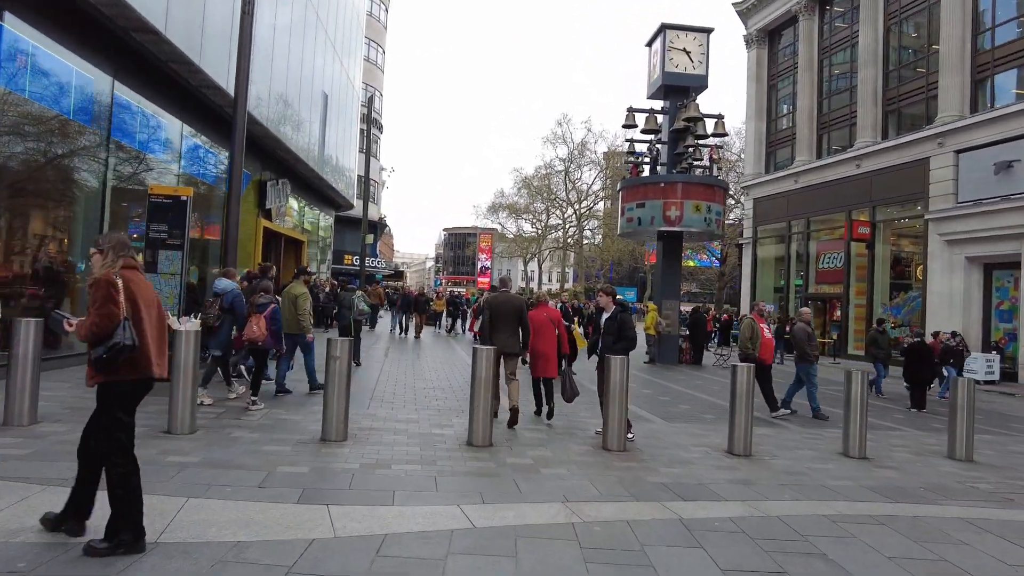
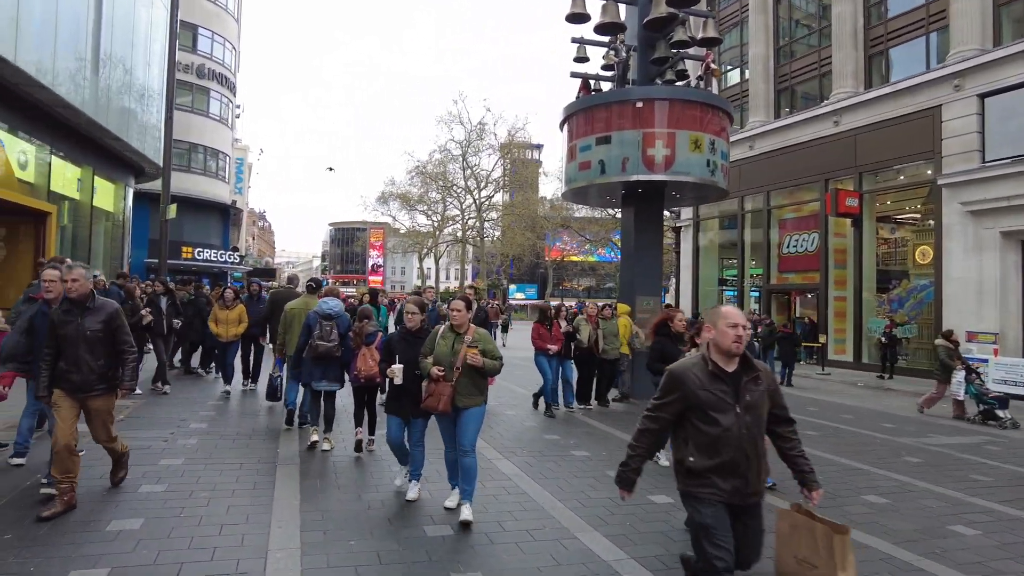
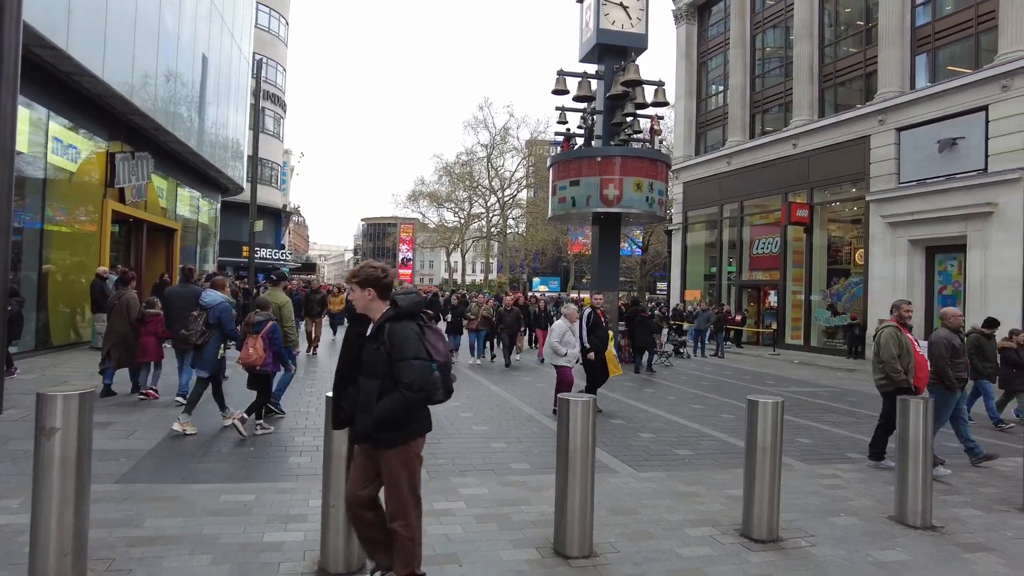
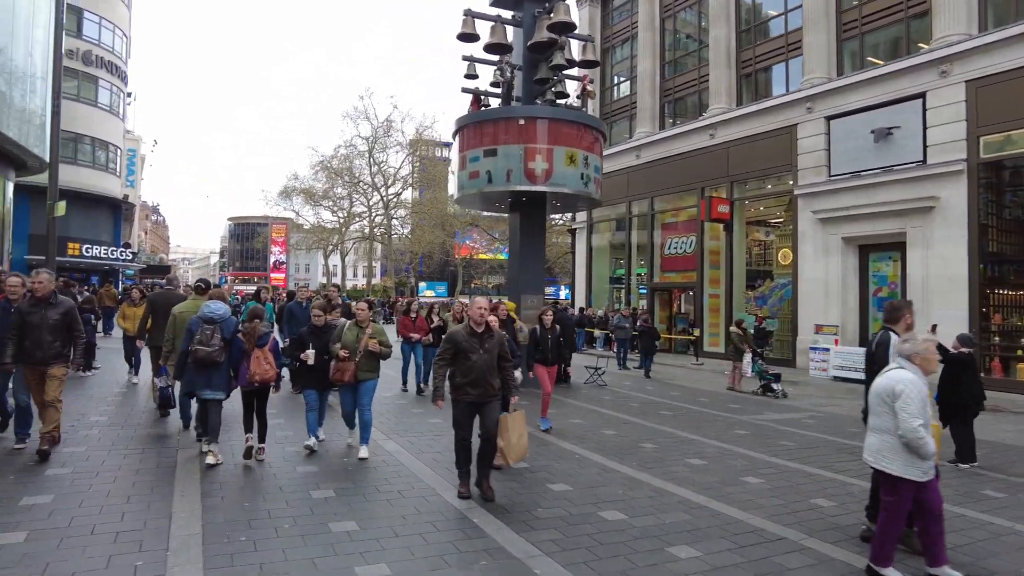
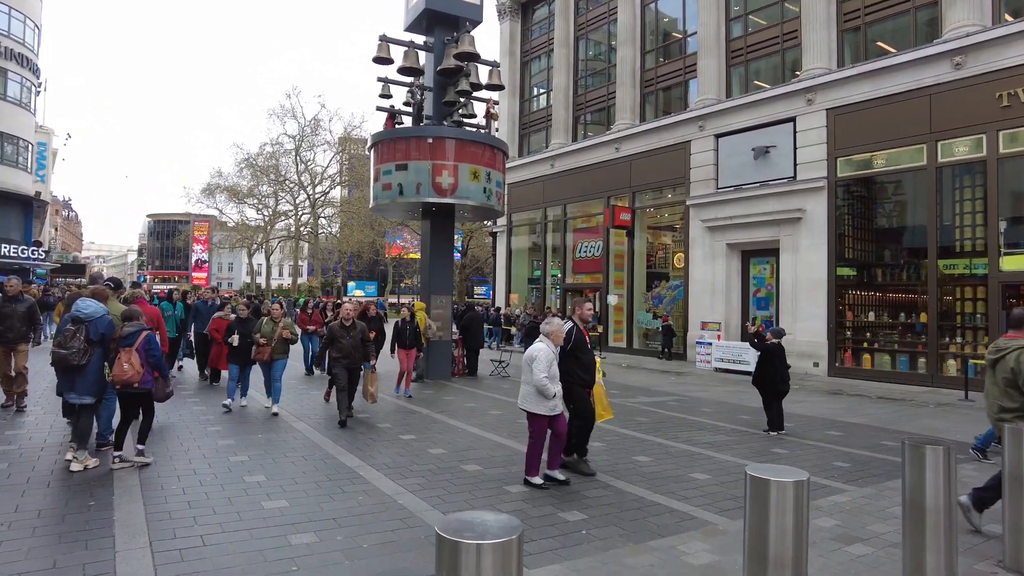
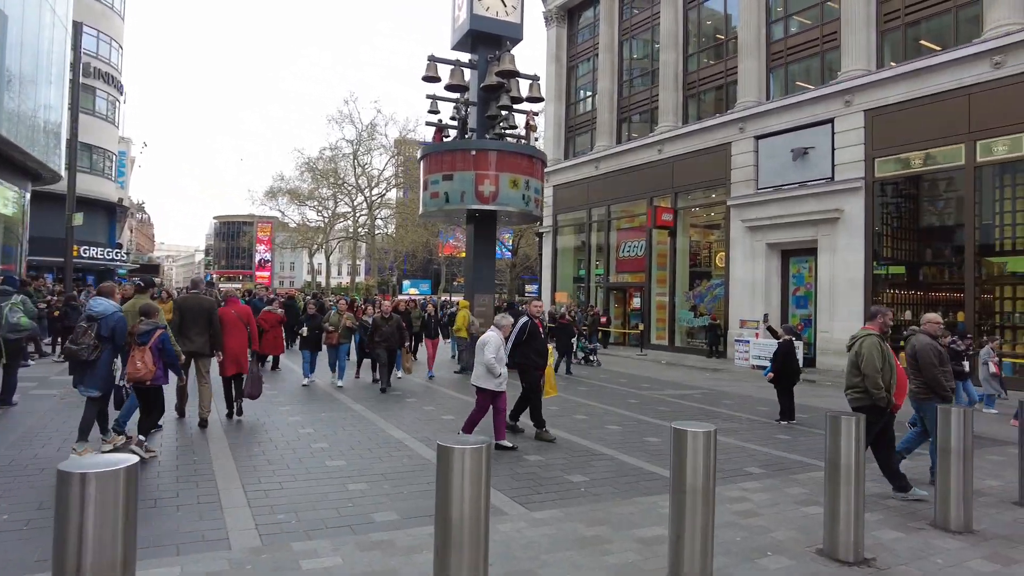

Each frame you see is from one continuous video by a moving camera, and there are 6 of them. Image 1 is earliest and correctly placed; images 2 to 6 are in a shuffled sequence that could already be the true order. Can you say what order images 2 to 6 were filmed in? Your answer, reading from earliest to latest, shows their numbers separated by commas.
3, 6, 5, 4, 2
